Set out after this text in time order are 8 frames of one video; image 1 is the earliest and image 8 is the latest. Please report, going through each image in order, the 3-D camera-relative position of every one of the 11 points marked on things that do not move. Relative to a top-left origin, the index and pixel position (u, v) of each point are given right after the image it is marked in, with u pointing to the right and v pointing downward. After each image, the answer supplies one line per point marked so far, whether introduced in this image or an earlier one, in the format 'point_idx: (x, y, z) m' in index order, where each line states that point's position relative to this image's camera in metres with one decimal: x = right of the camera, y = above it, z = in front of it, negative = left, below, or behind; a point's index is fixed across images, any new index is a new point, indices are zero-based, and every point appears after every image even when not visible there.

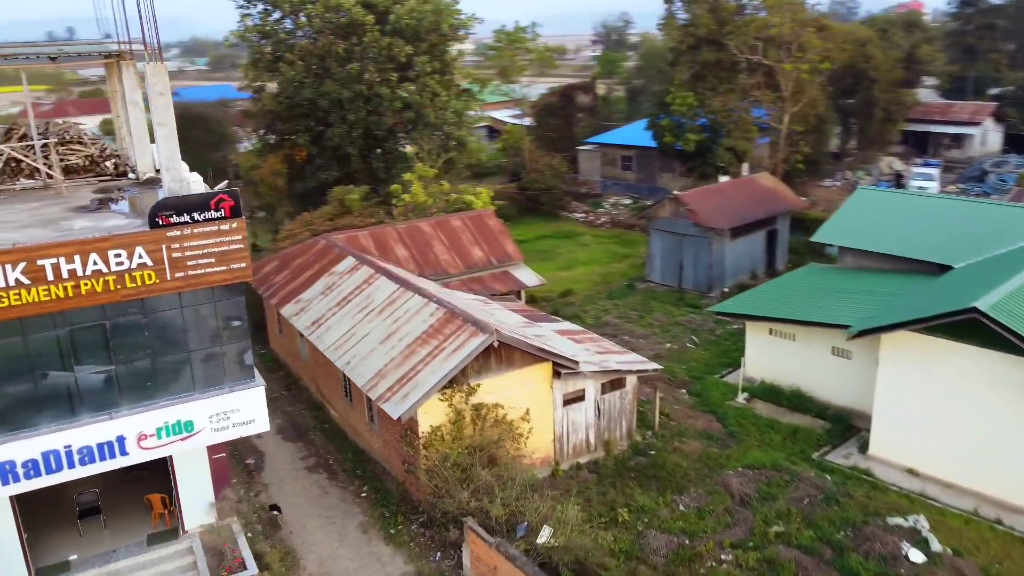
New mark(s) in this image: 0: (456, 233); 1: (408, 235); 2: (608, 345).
0: (-1.2, +1.1, +16.9) m
1: (-2.1, +1.1, +16.6) m
2: (+1.6, -1.0, +13.2) m
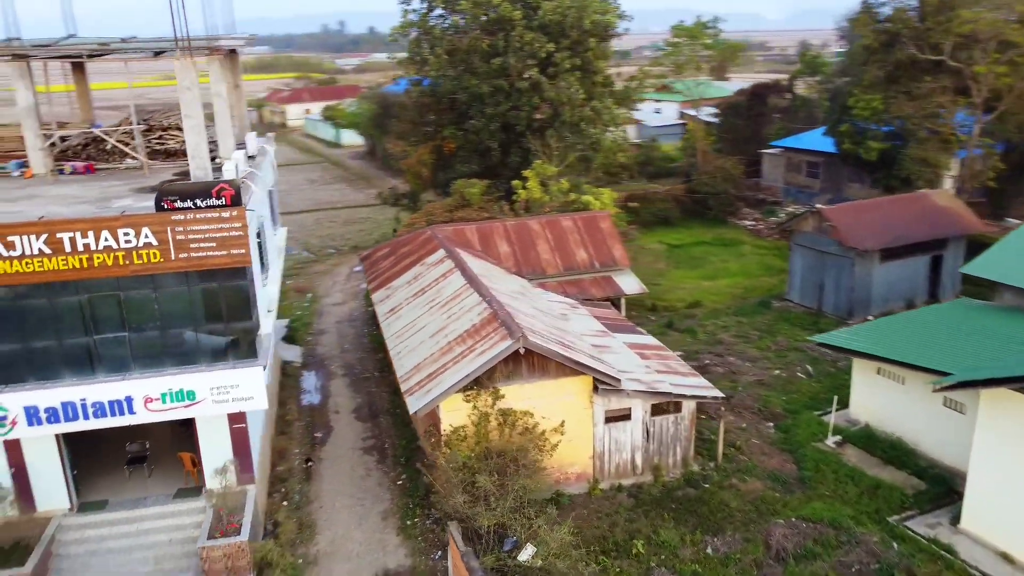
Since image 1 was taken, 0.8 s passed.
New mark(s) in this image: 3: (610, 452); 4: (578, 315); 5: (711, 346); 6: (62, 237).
0: (+1.1, +1.1, +16.7) m
1: (+0.1, +1.2, +16.6) m
2: (+2.5, -1.2, +12.3) m
3: (+1.4, -2.3, +11.5) m
4: (+1.1, -0.5, +14.2) m
5: (+4.1, -1.2, +16.4) m
6: (-4.6, +0.5, +8.2) m
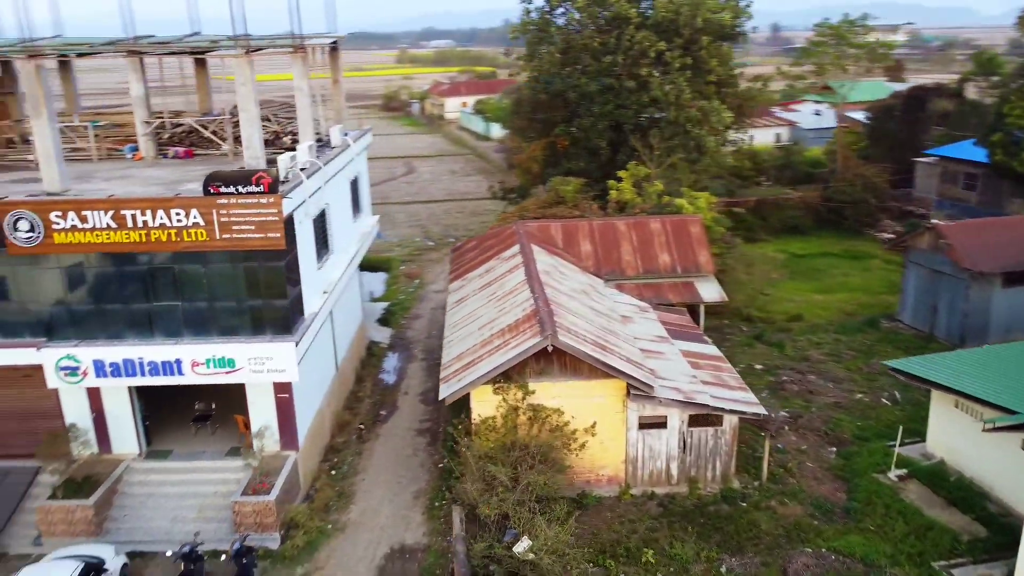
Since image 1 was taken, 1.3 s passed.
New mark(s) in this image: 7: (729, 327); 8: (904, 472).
0: (+2.8, +1.1, +16.5) m
1: (+1.8, +1.2, +16.6) m
2: (+3.2, -1.4, +12.0) m
3: (+1.9, -2.4, +11.3) m
4: (+2.2, -0.6, +14.0) m
5: (+5.5, -1.4, +15.7) m
6: (-4.5, +0.8, +9.4) m
7: (+4.7, -0.9, +17.7) m
8: (+5.7, -2.7, +11.7) m
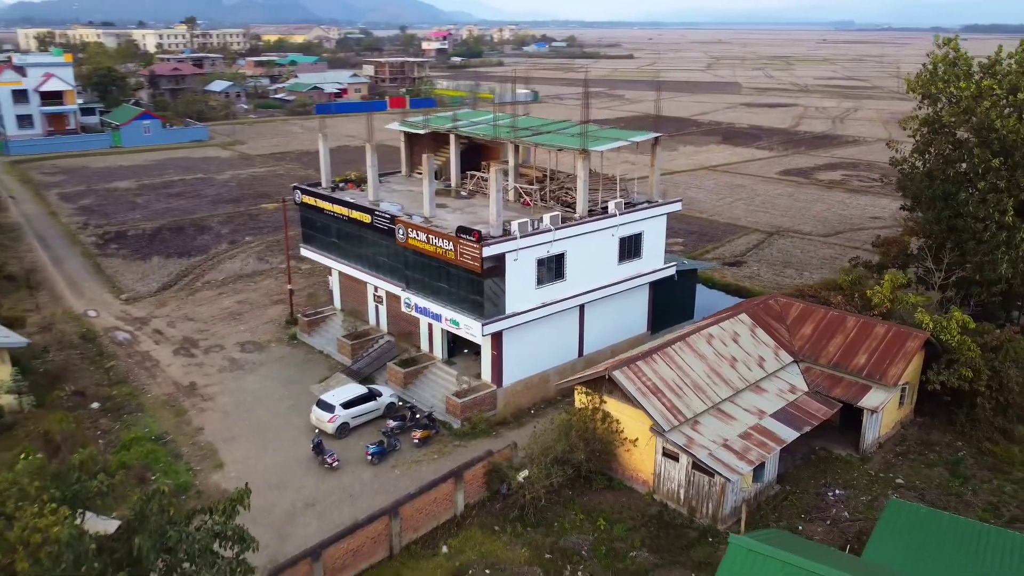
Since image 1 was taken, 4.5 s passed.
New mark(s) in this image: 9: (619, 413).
0: (+8.1, -1.1, +18.5) m
1: (+7.5, -0.8, +19.3) m
2: (+4.5, -3.1, +15.4) m
3: (+3.0, -3.7, +16.0) m
4: (+5.6, -2.3, +17.4) m
5: (+8.7, -4.1, +16.3) m
6: (-1.9, +1.2, +18.7) m
7: (+9.7, -3.6, +18.2) m
8: (+5.7, -5.0, +13.6) m
9: (+2.2, -2.5, +16.6) m
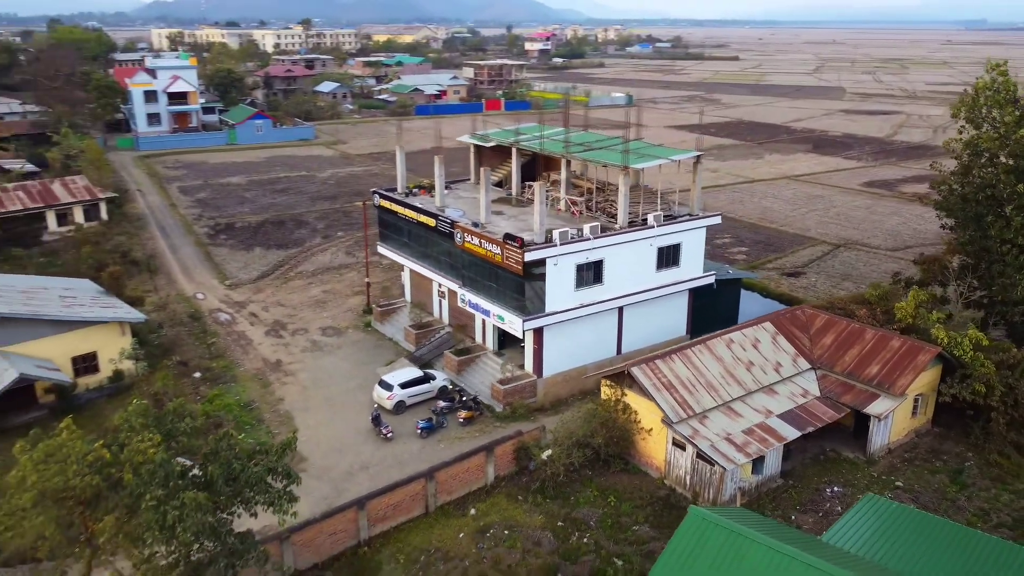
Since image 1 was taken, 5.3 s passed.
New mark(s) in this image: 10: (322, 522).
0: (+9.0, -1.5, +19.8) m
1: (+8.6, -1.1, +20.6) m
2: (+5.0, -3.4, +17.1) m
3: (+3.5, -3.9, +17.9) m
4: (+6.3, -2.6, +19.0) m
5: (+9.2, -4.5, +17.5) m
6: (-0.8, +1.2, +21.1) m
7: (+10.5, -4.0, +19.3) m
8: (+5.9, -5.3, +15.2) m
9: (+2.8, -2.7, +18.6) m
10: (-3.5, -4.3, +15.0) m
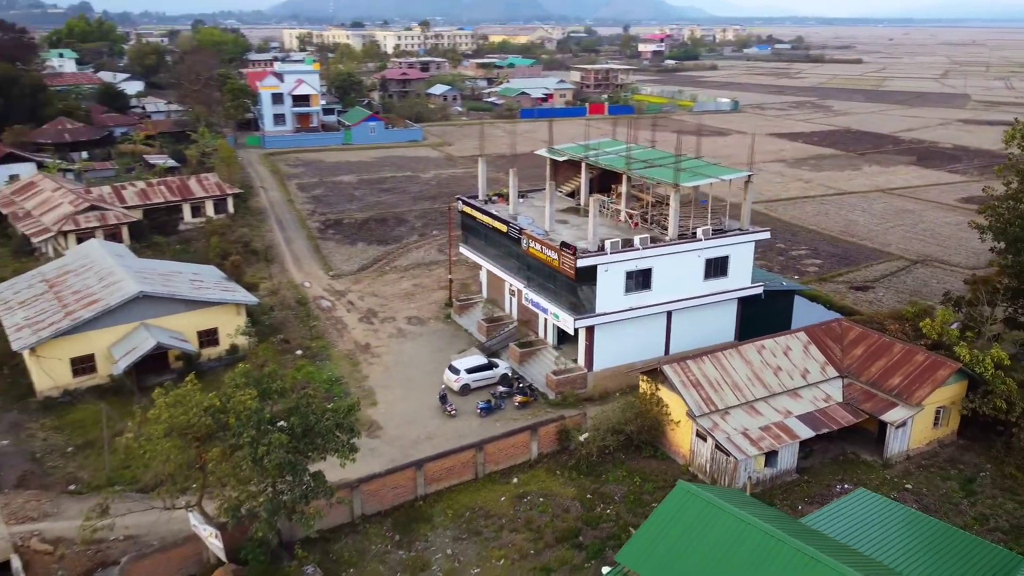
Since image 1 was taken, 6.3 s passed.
0: (+10.3, -2.0, +21.2) m
1: (+10.0, -1.5, +22.1) m
2: (+5.9, -3.6, +19.1) m
3: (+4.5, -4.1, +20.1) m
4: (+7.5, -2.9, +20.8) m
5: (+10.1, -5.0, +19.0) m
6: (+0.9, +1.2, +23.8) m
7: (+11.6, -4.5, +20.5) m
8: (+6.5, -5.6, +17.1) m
9: (+4.0, -2.8, +20.8) m
10: (-2.8, -4.2, +18.2) m
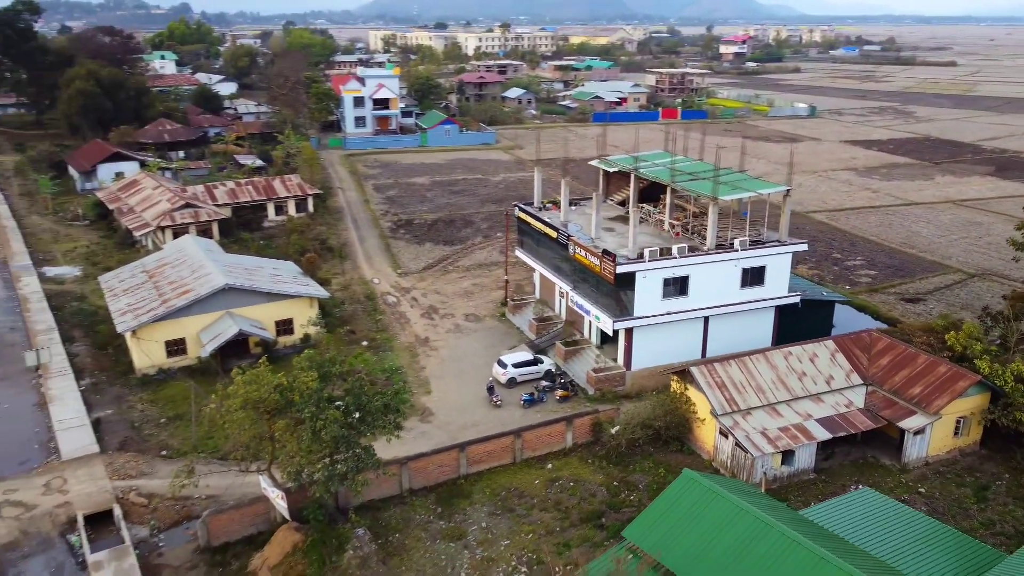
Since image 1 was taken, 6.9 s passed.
0: (+11.4, -2.3, +22.2) m
1: (+11.2, -1.9, +23.1) m
2: (+6.8, -3.9, +20.5) m
3: (+5.5, -4.3, +21.6) m
4: (+8.5, -3.2, +22.0) m
5: (+10.9, -5.4, +20.0) m
6: (+2.4, +1.1, +25.7) m
7: (+12.6, -4.9, +21.4) m
8: (+7.1, -5.9, +18.5) m
9: (+5.1, -3.0, +22.4) m
10: (-2.0, -4.2, +20.4) m
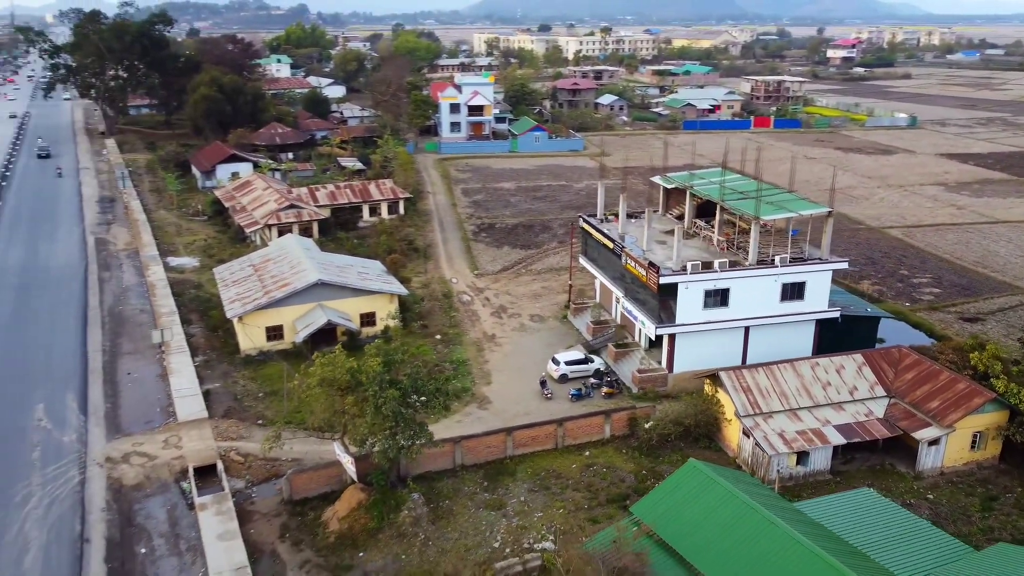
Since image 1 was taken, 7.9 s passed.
0: (+12.7, -2.9, +23.6) m
1: (+12.6, -2.5, +24.6) m
2: (+7.9, -4.3, +22.5) m
3: (+6.7, -4.7, +23.8) m
4: (+9.8, -3.7, +23.8) m
5: (+11.9, -6.0, +21.5) m
6: (+4.4, +0.8, +28.1) m
7: (+13.7, -5.6, +22.7) m
8: (+7.9, -6.3, +20.5) m
9: (+6.4, -3.4, +24.6) m
10: (-0.9, -4.3, +23.4) m
